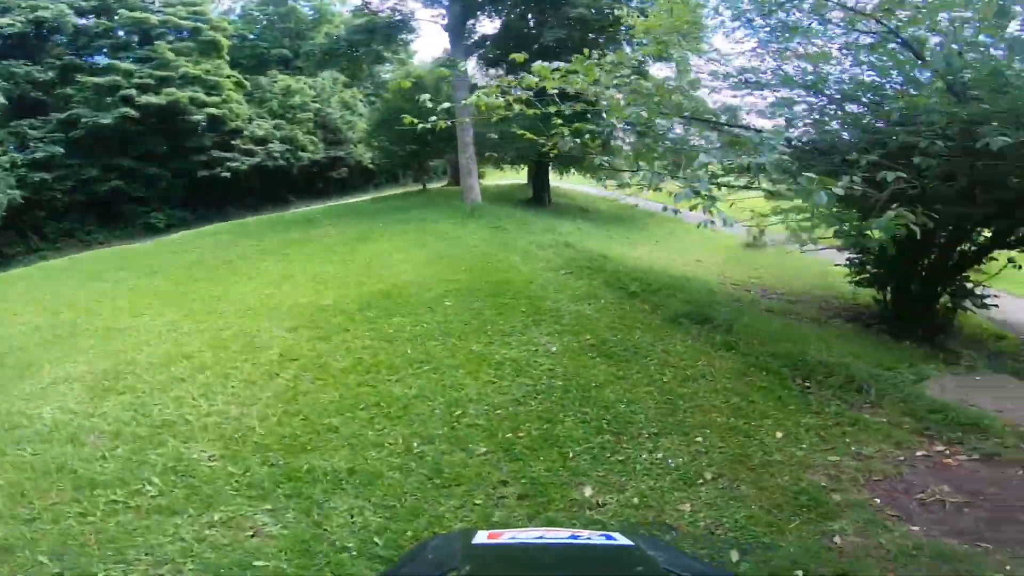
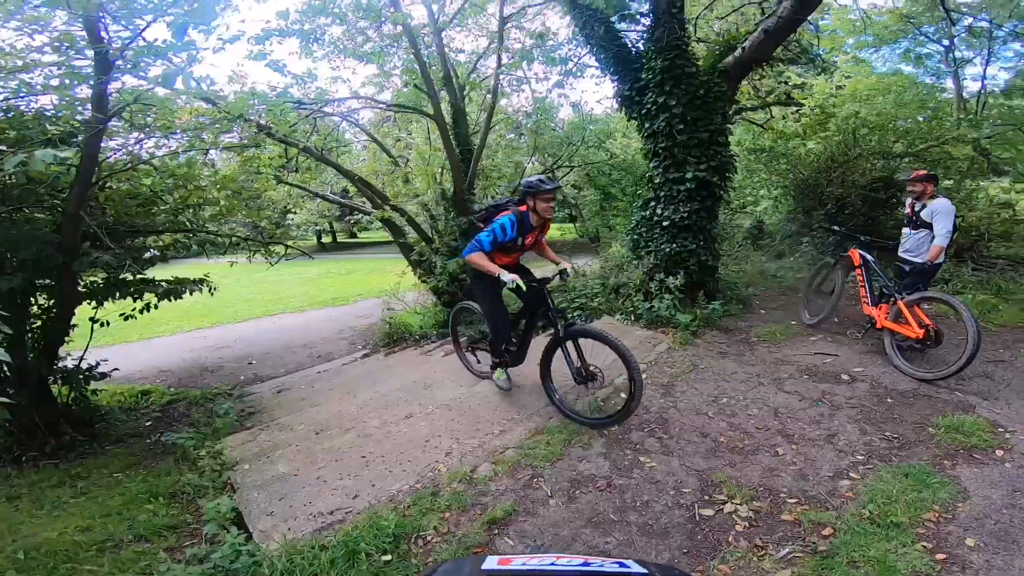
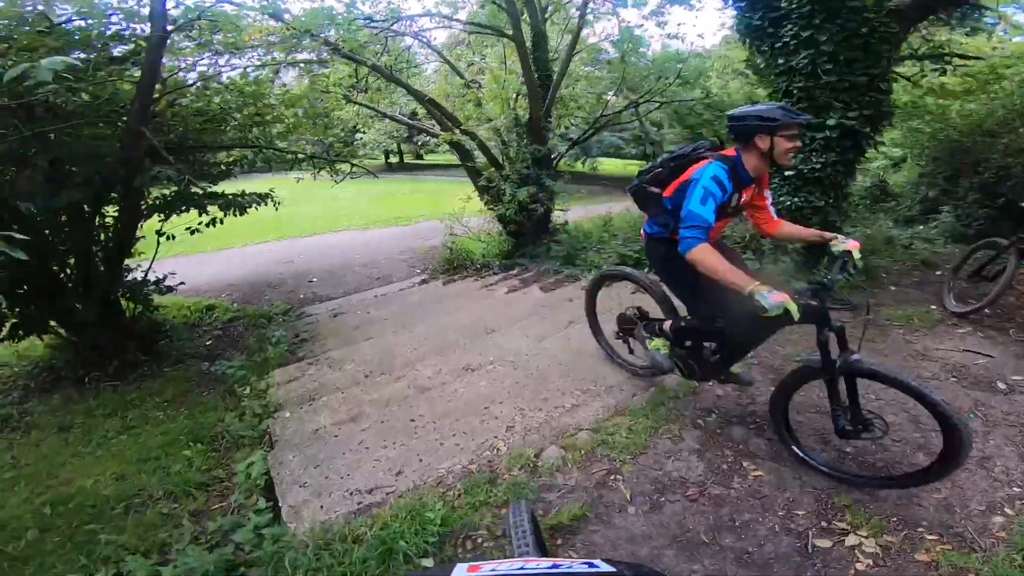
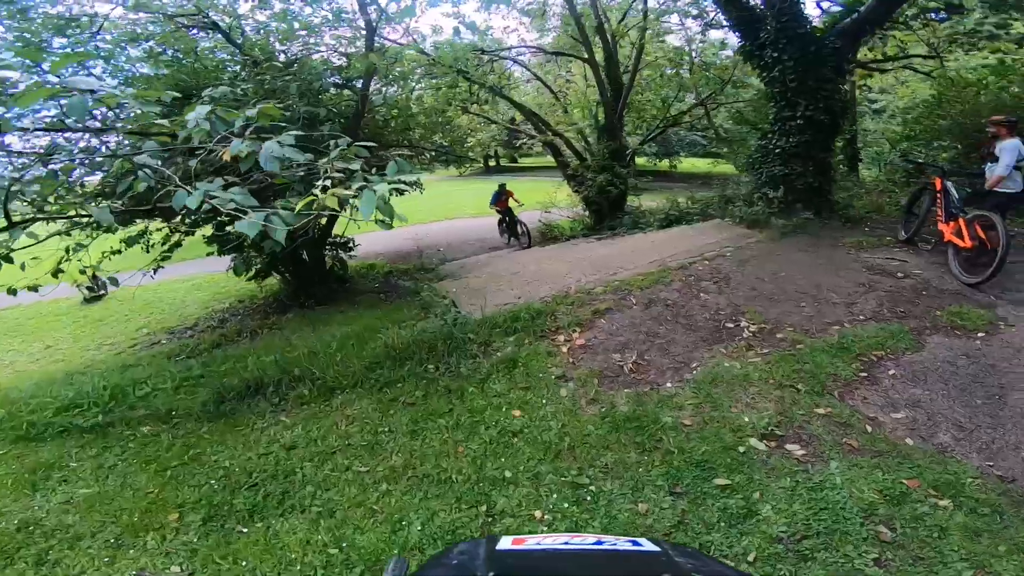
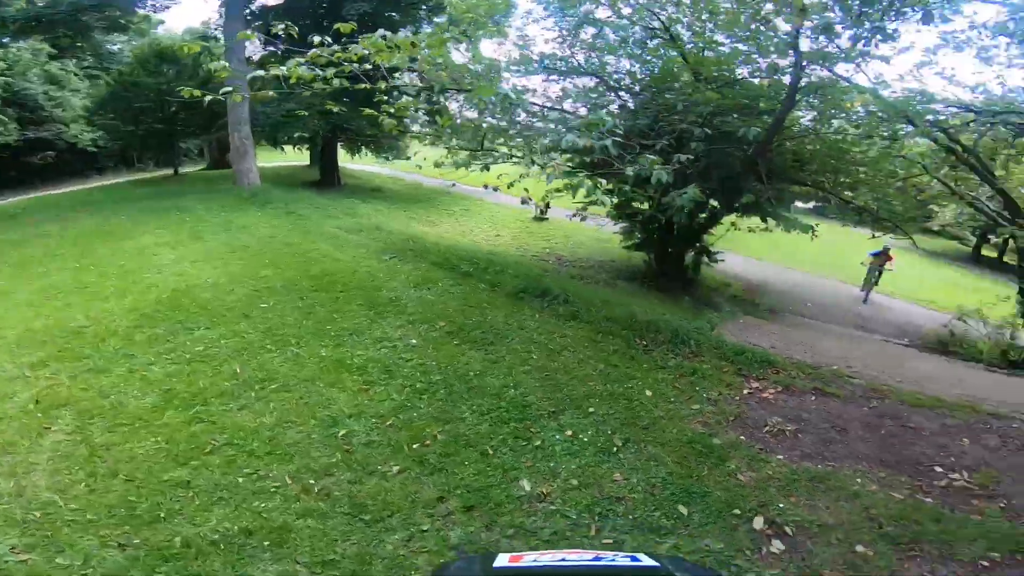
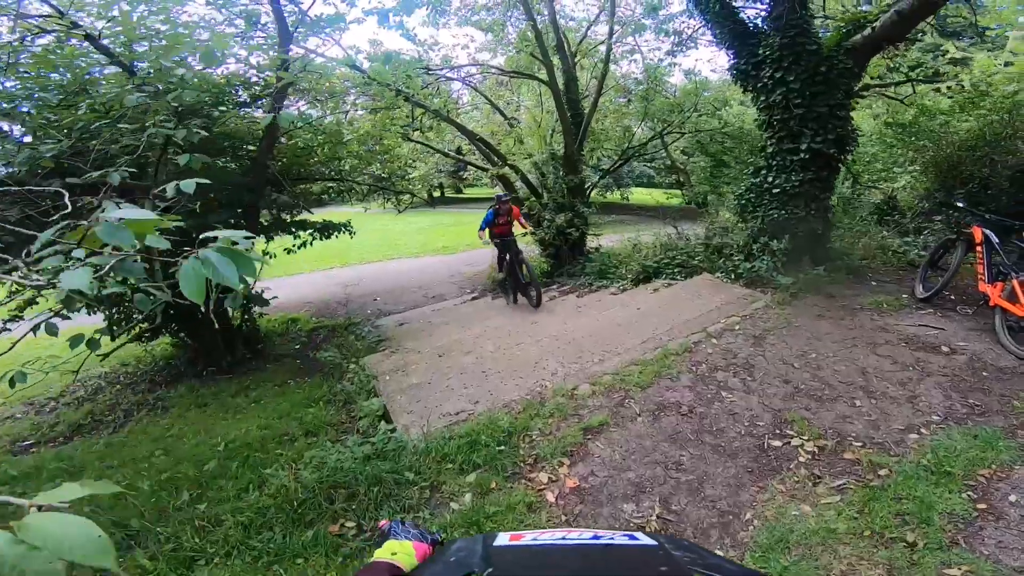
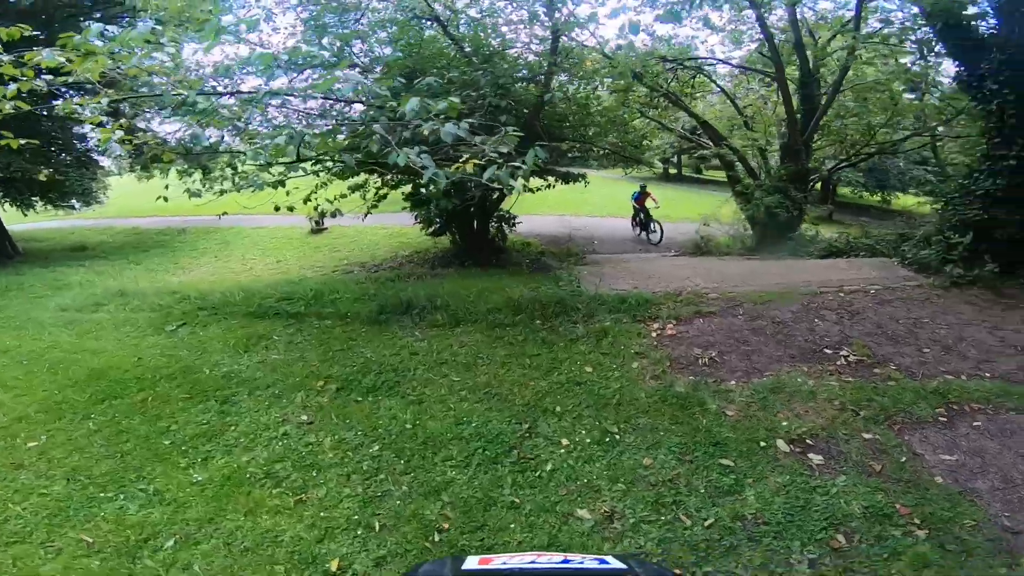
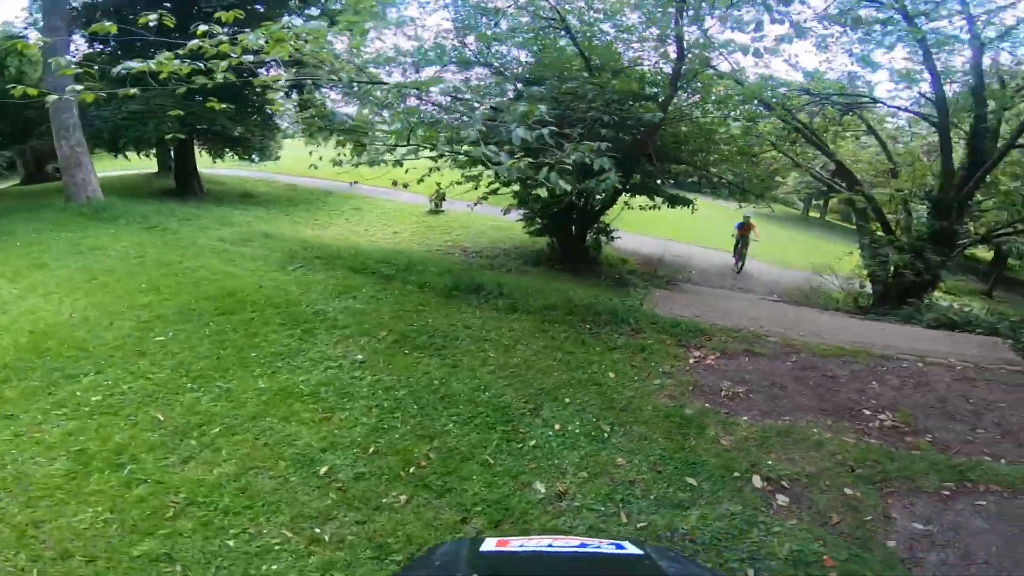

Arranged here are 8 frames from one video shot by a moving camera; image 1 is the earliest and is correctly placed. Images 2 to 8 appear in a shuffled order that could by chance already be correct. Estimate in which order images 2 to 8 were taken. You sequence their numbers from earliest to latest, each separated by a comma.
5, 8, 7, 4, 6, 2, 3
